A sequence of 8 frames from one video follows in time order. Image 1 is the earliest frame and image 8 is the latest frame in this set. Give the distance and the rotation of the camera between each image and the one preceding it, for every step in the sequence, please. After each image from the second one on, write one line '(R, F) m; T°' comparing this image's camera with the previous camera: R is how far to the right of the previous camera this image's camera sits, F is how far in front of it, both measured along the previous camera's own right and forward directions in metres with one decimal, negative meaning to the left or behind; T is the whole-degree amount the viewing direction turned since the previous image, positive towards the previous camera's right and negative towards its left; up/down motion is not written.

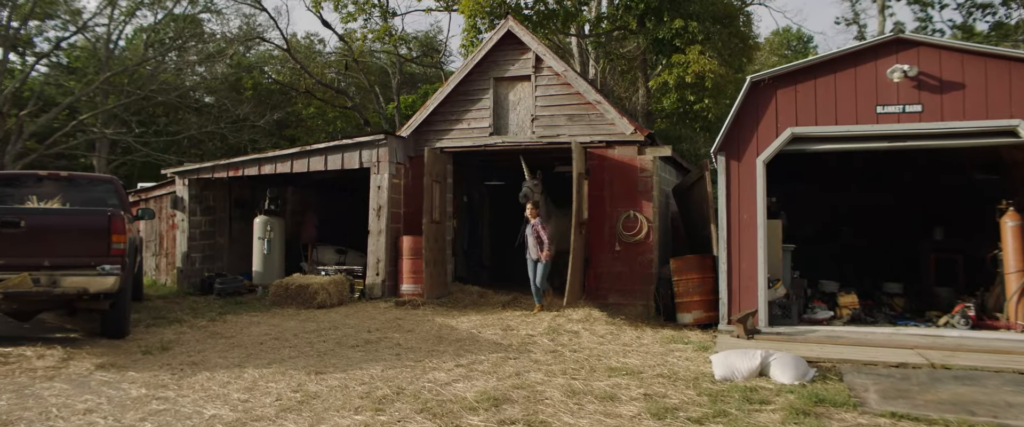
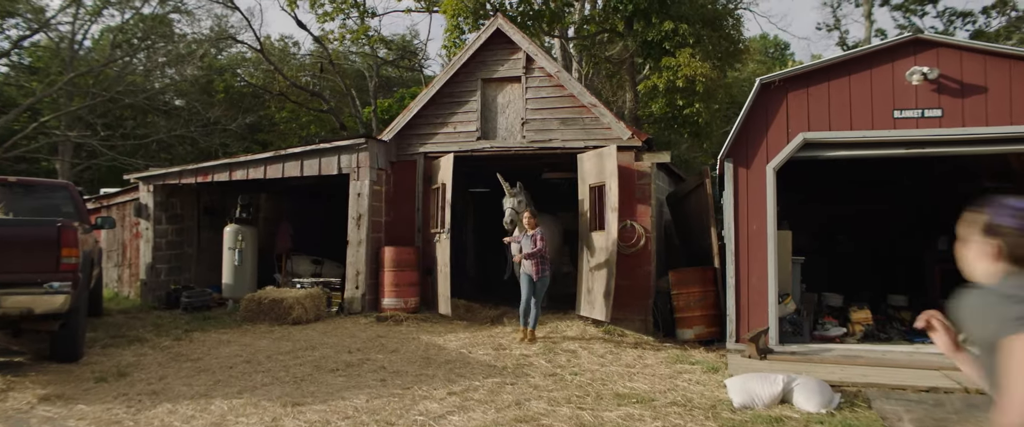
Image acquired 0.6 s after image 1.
(-0.2, +0.6) m; +2°
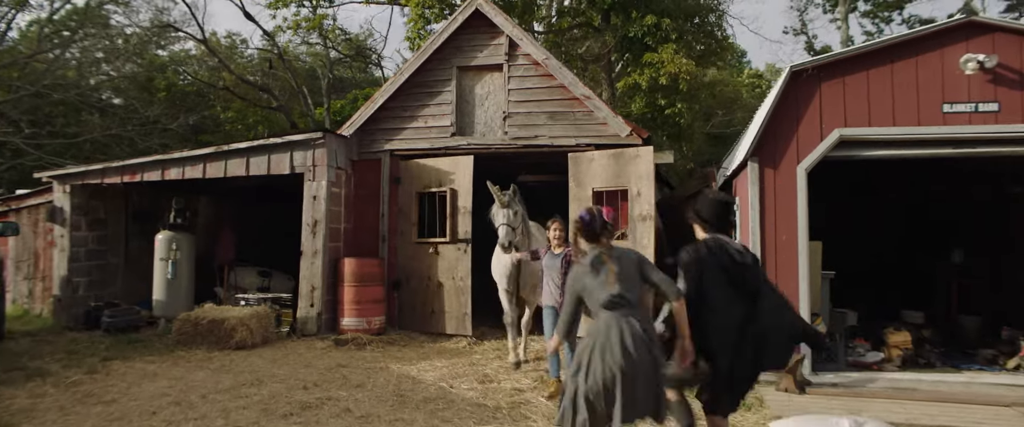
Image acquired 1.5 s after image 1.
(-0.3, +1.1) m; +4°
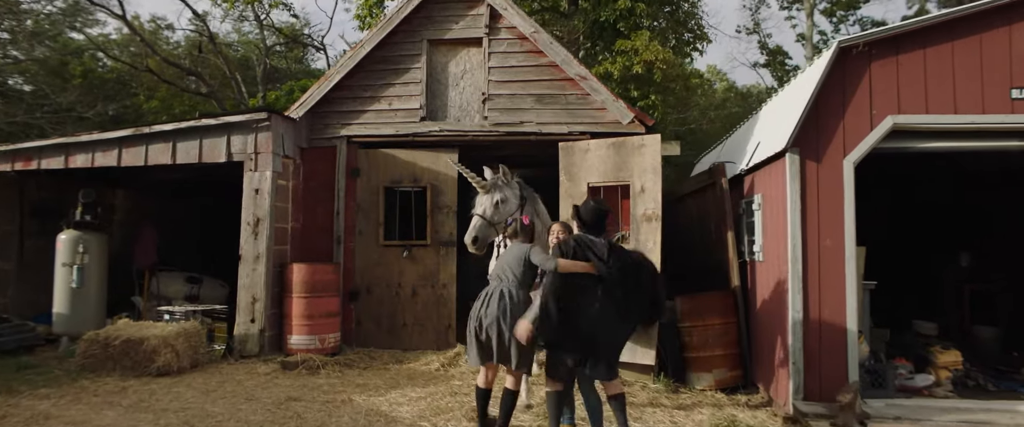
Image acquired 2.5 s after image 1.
(-0.4, +1.1) m; +5°
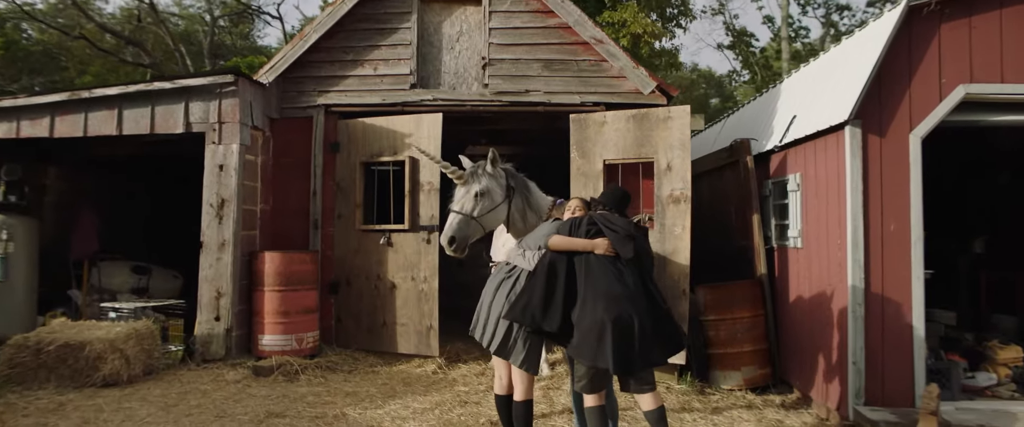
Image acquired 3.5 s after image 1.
(-0.5, +0.8) m; +4°
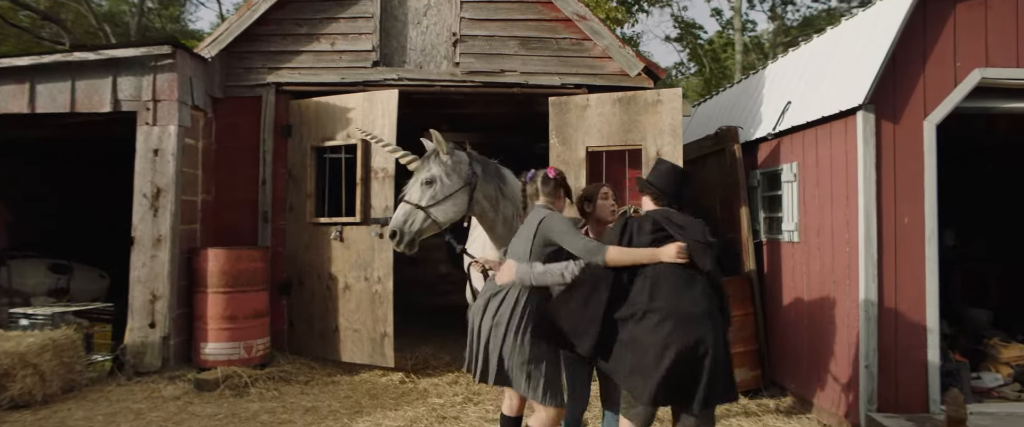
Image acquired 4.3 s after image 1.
(-0.3, +0.5) m; +5°
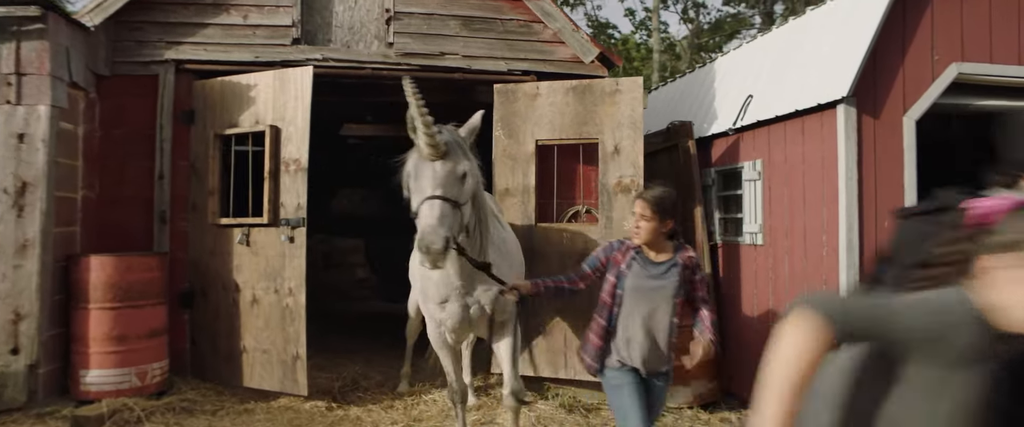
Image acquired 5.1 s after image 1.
(-0.2, +0.6) m; +8°
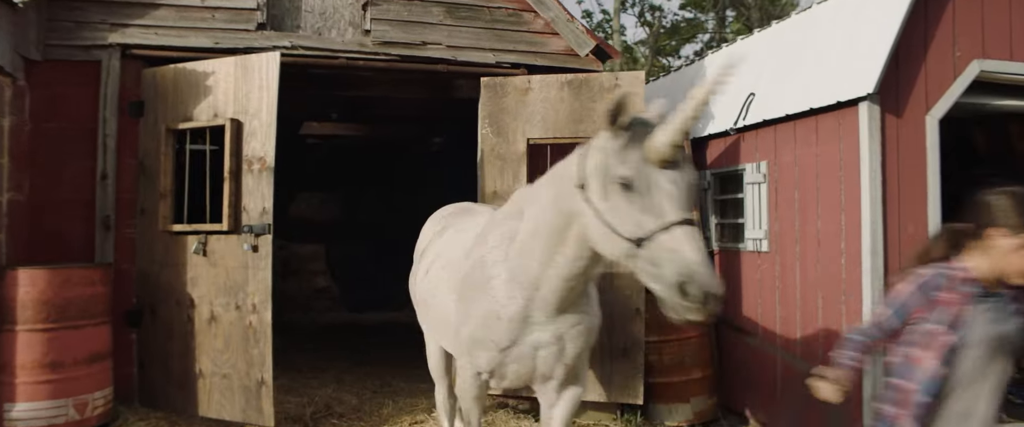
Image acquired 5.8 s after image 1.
(-0.3, +0.4) m; +4°
